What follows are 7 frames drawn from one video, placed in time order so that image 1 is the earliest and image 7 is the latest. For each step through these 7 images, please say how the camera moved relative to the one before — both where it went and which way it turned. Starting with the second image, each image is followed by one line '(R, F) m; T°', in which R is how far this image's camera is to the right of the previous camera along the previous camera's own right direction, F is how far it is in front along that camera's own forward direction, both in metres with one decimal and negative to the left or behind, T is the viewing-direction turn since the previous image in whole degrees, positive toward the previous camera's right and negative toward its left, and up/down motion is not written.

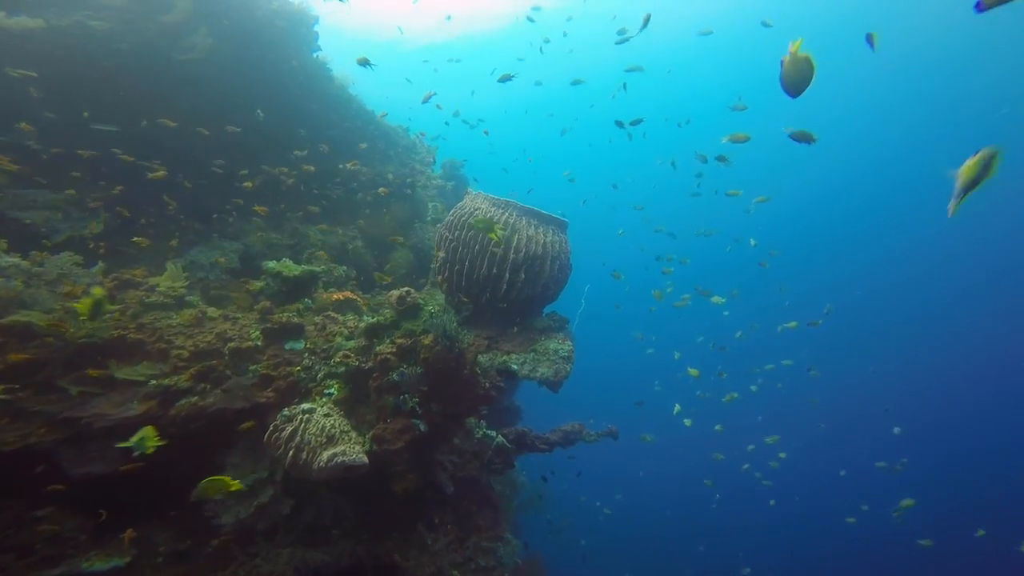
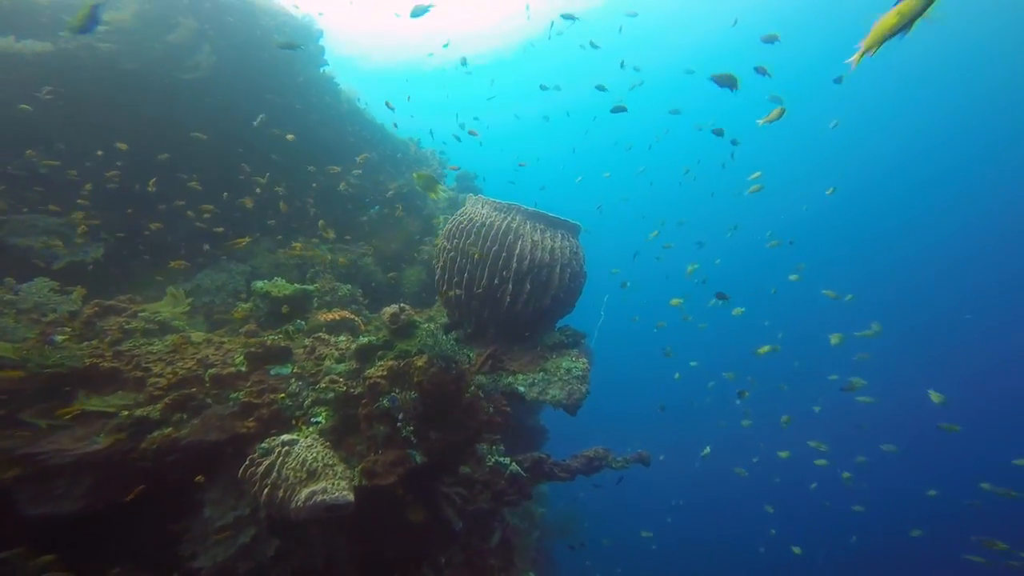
(+0.4, +0.6) m; -4°
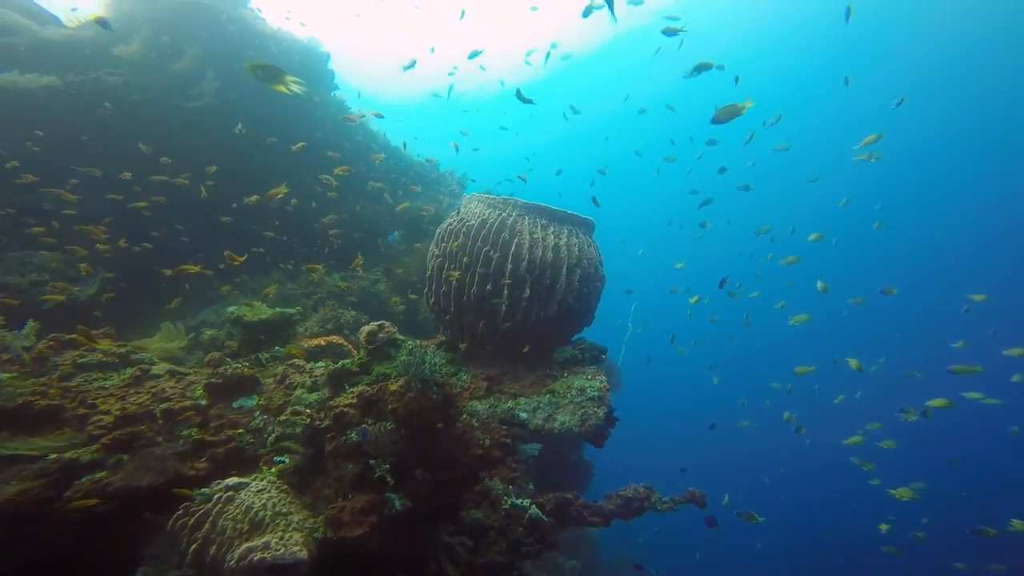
(+0.7, +1.0) m; -6°
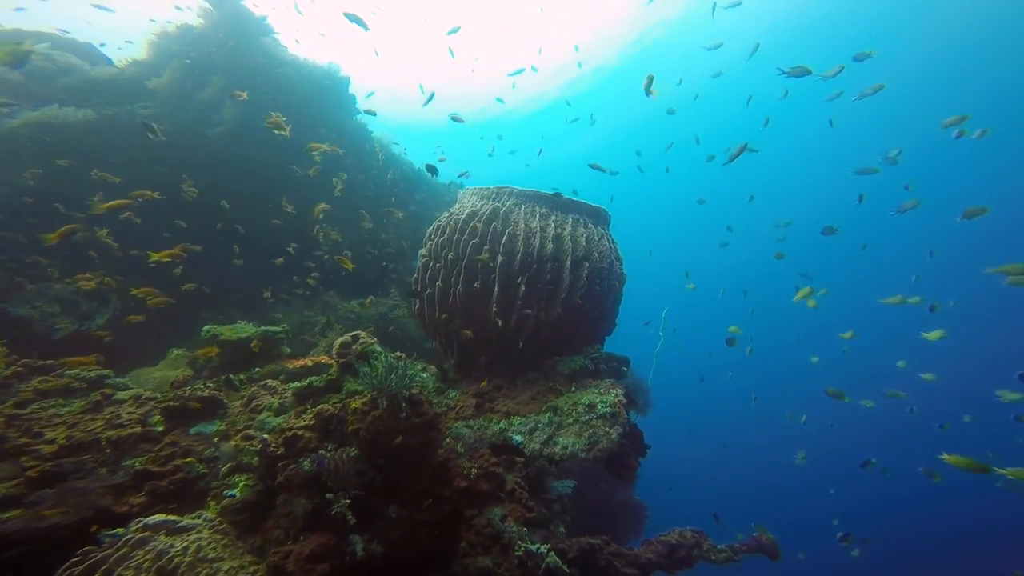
(+0.7, +0.9) m; -7°
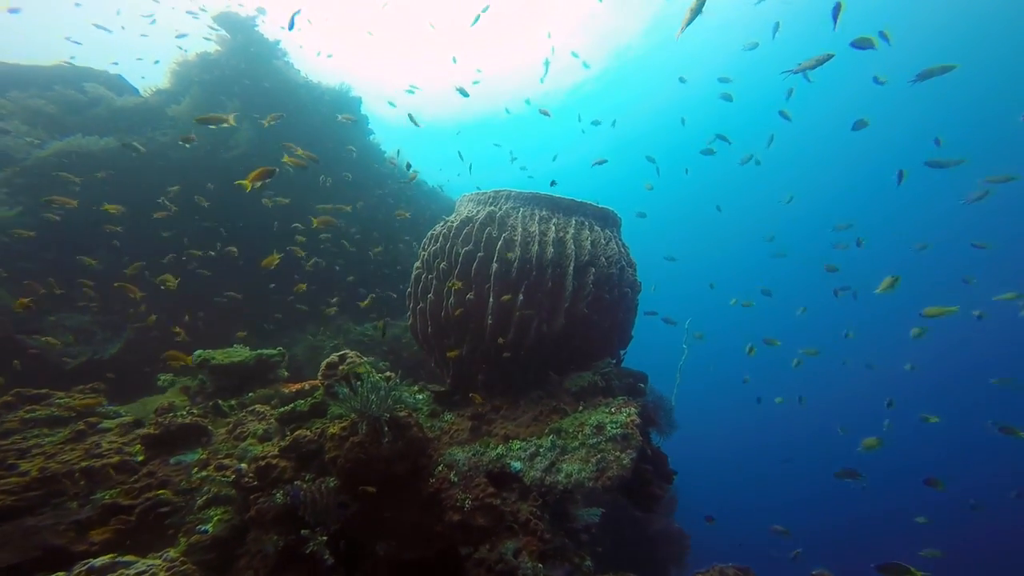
(+0.3, +0.4) m; -4°
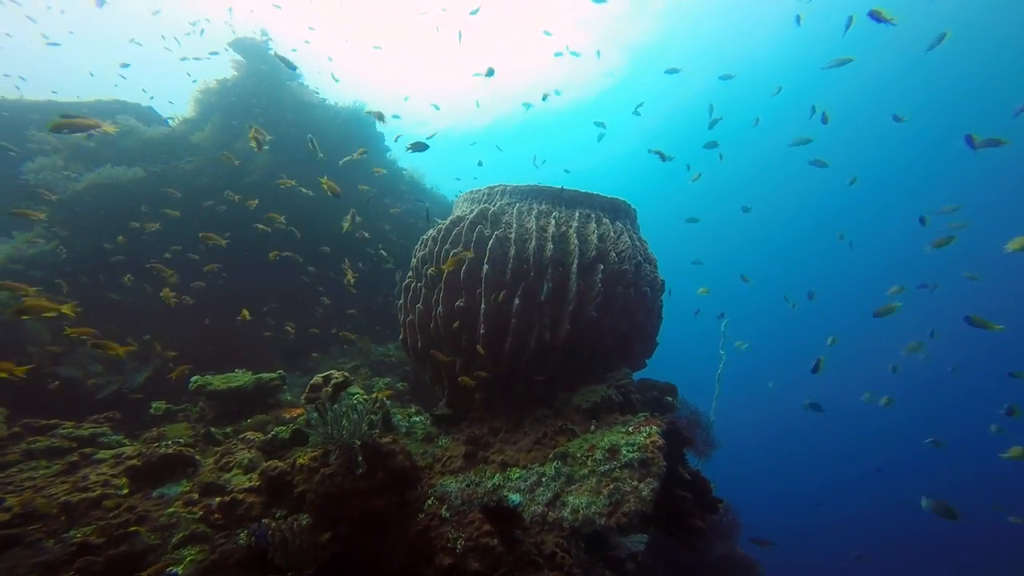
(+0.4, +0.5) m; -6°
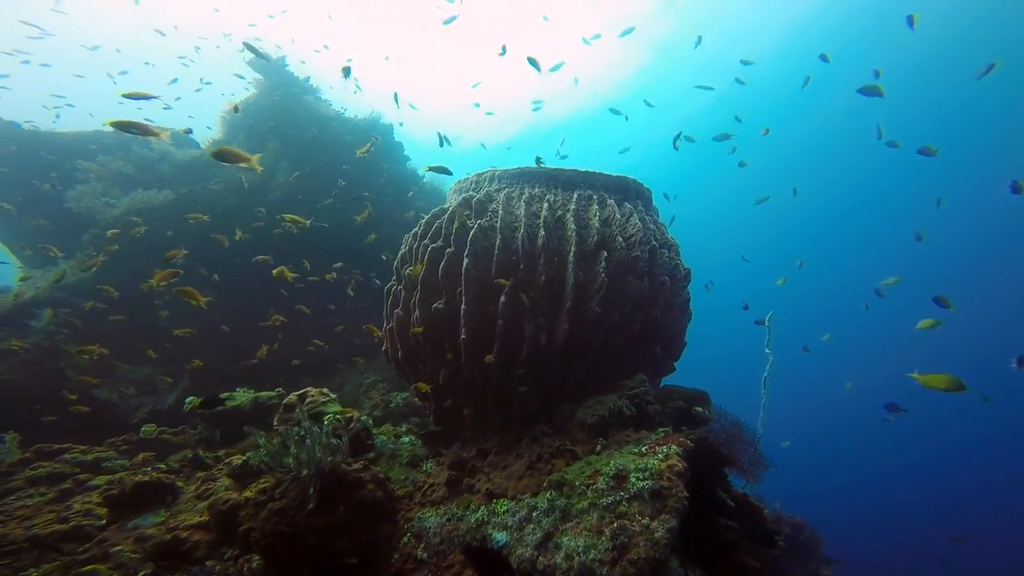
(+0.5, +0.6) m; -6°
